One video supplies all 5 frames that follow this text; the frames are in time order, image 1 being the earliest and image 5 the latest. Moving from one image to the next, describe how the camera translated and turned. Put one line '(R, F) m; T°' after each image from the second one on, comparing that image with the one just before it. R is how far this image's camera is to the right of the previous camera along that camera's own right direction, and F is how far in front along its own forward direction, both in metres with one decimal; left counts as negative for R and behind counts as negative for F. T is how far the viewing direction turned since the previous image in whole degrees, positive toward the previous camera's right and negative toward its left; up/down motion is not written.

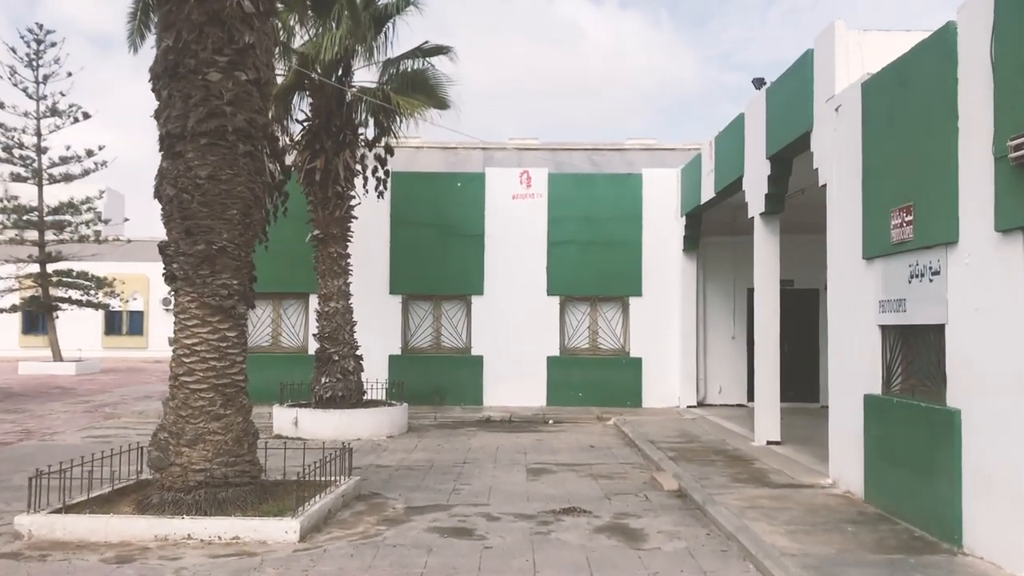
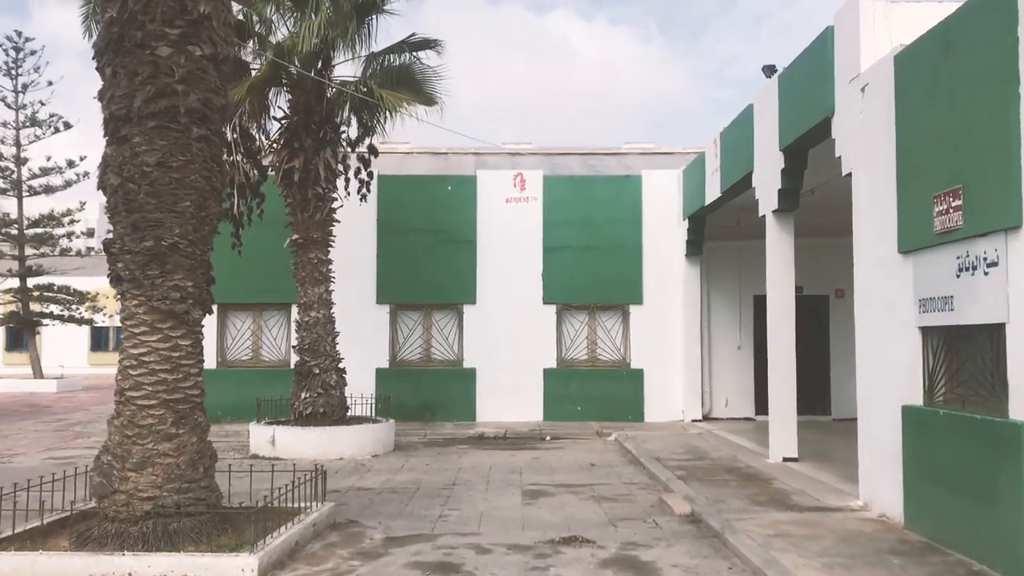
(0.0, +0.9) m; 0°
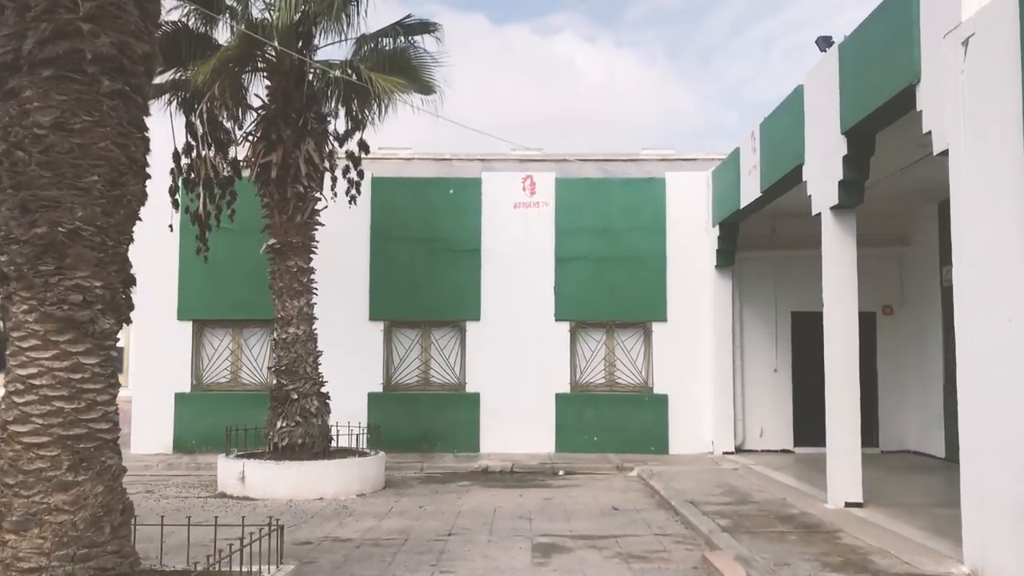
(0.0, +1.6) m; -1°
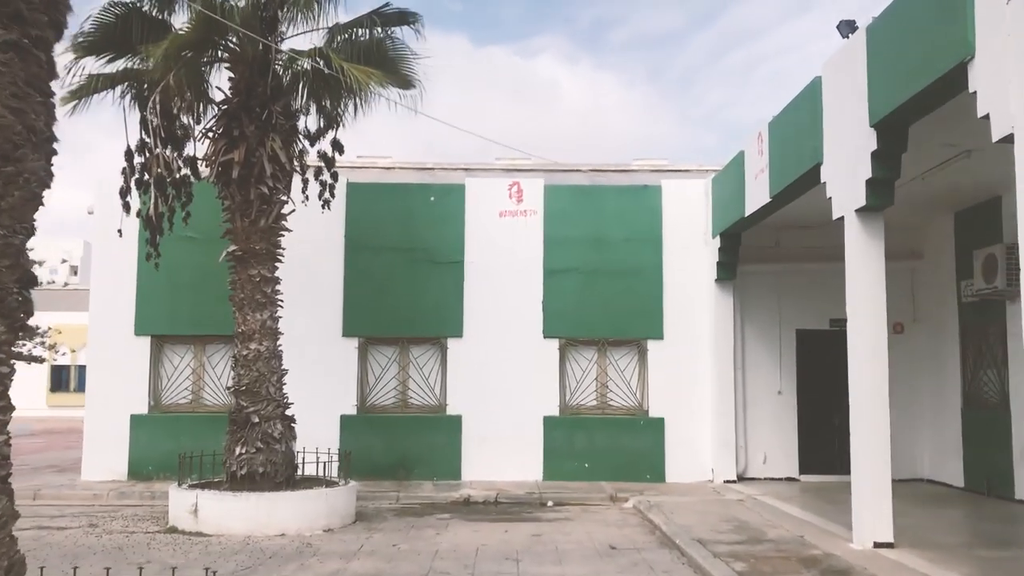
(0.0, +1.0) m; +1°
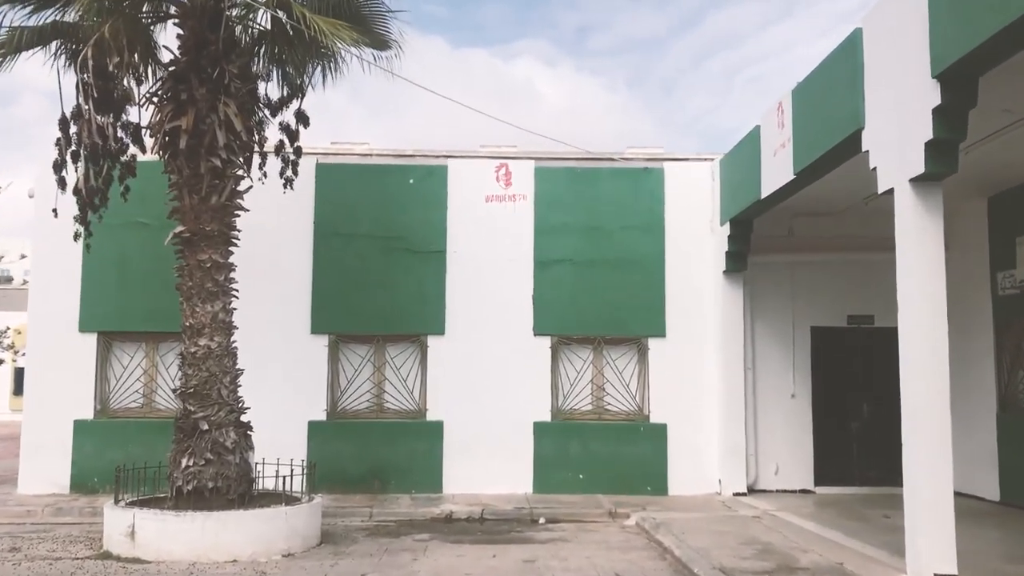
(-0.1, +1.2) m; +1°
